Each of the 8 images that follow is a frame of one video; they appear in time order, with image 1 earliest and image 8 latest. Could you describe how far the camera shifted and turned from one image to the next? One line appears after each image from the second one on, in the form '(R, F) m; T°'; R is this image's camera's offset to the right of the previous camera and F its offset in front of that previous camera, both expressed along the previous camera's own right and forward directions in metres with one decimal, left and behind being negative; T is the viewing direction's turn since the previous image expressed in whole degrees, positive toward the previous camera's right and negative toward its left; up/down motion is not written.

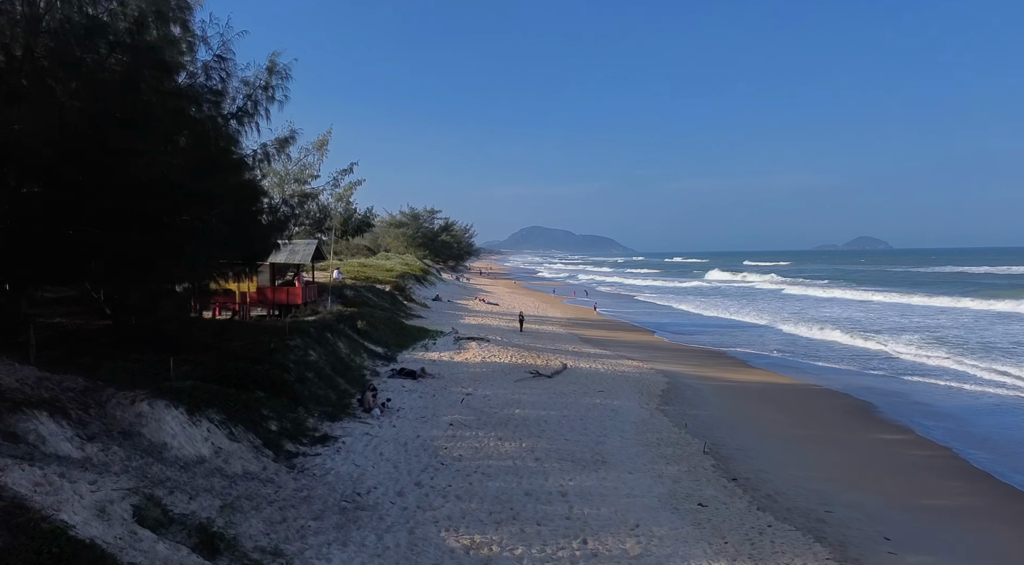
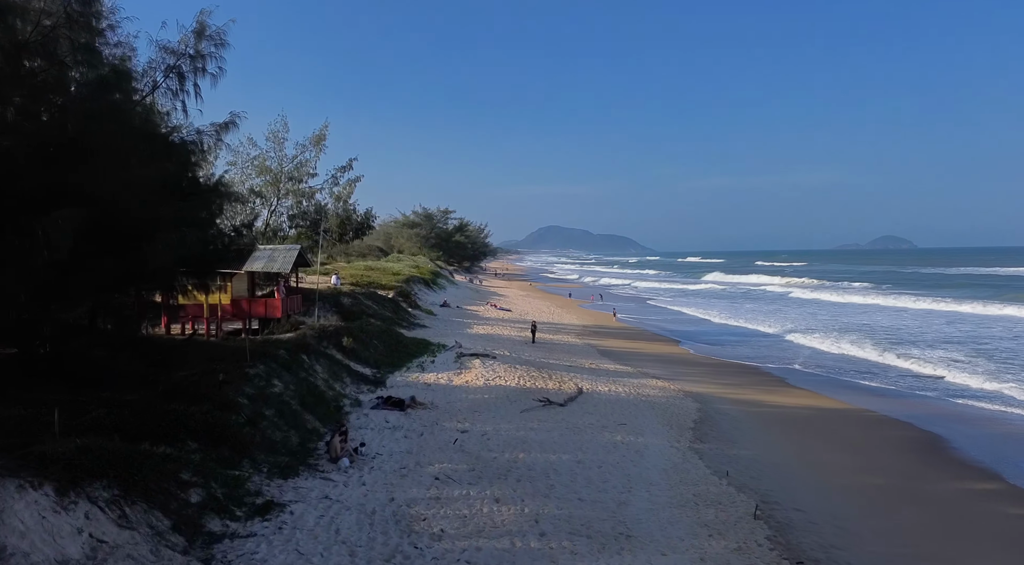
(+0.2, +2.2) m; -1°
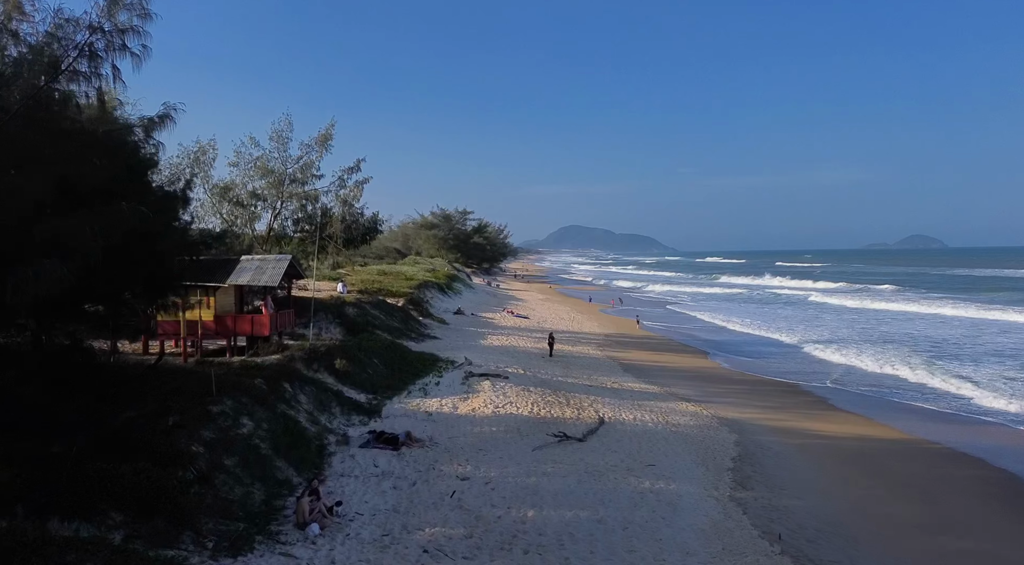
(+0.2, +1.7) m; -2°
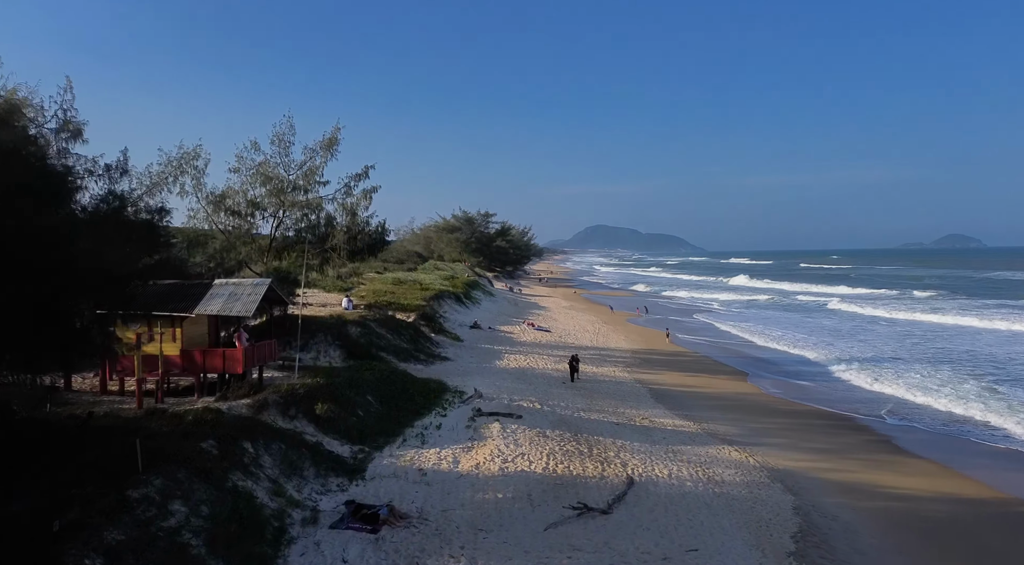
(+0.2, +2.1) m; -2°
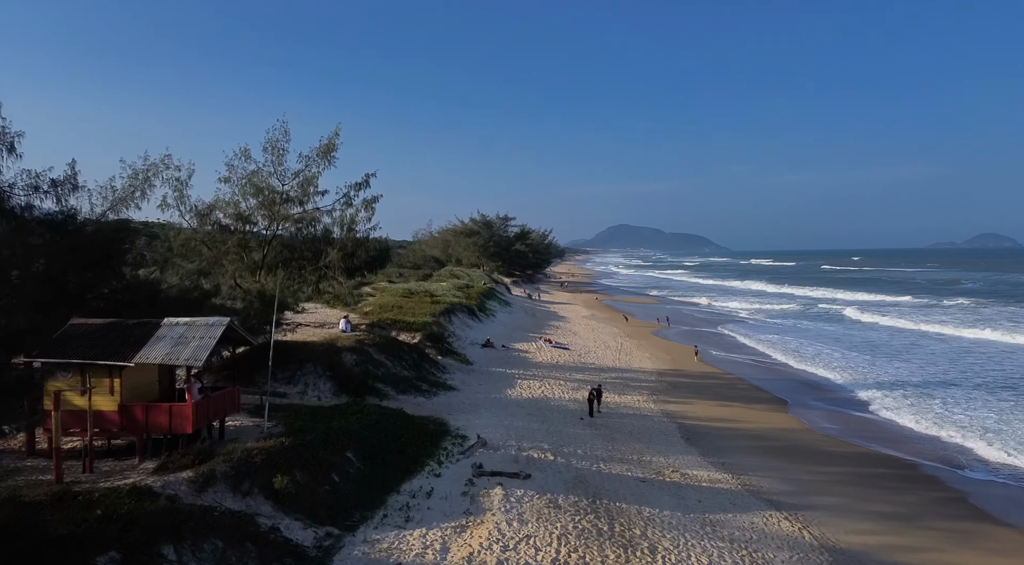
(+0.3, +2.2) m; -2°
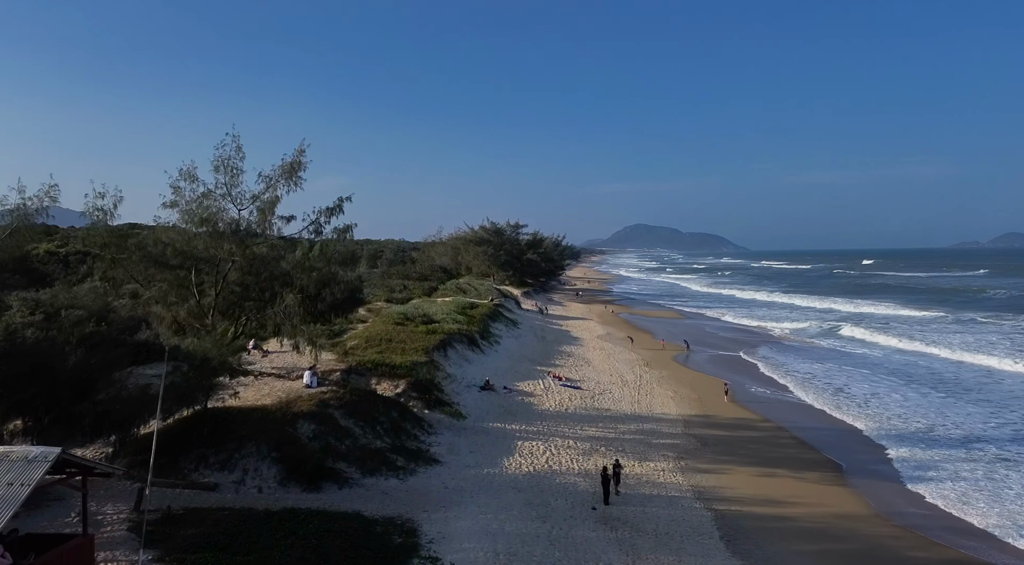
(+0.5, +3.6) m; -1°
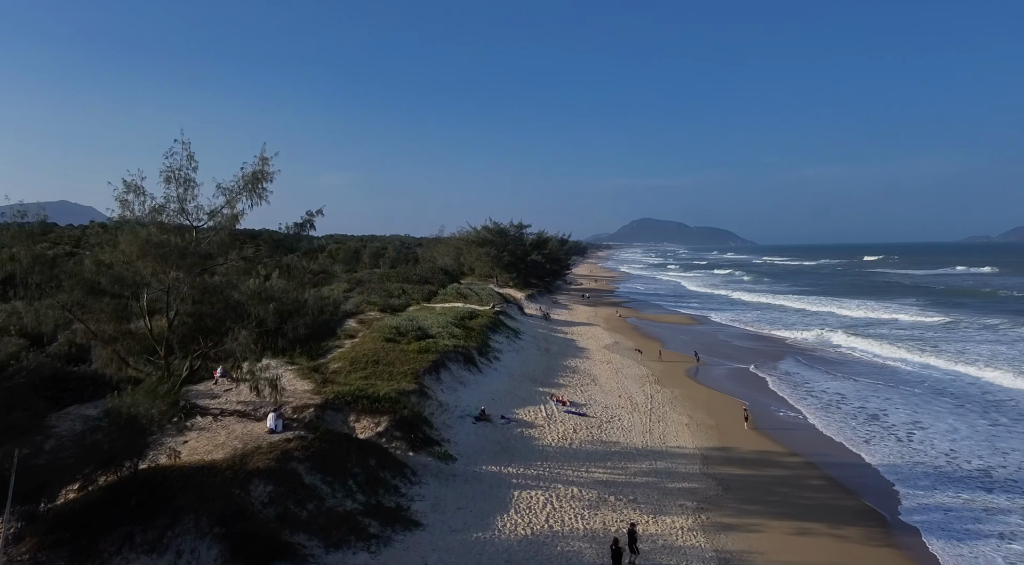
(+0.3, +2.4) m; -1°
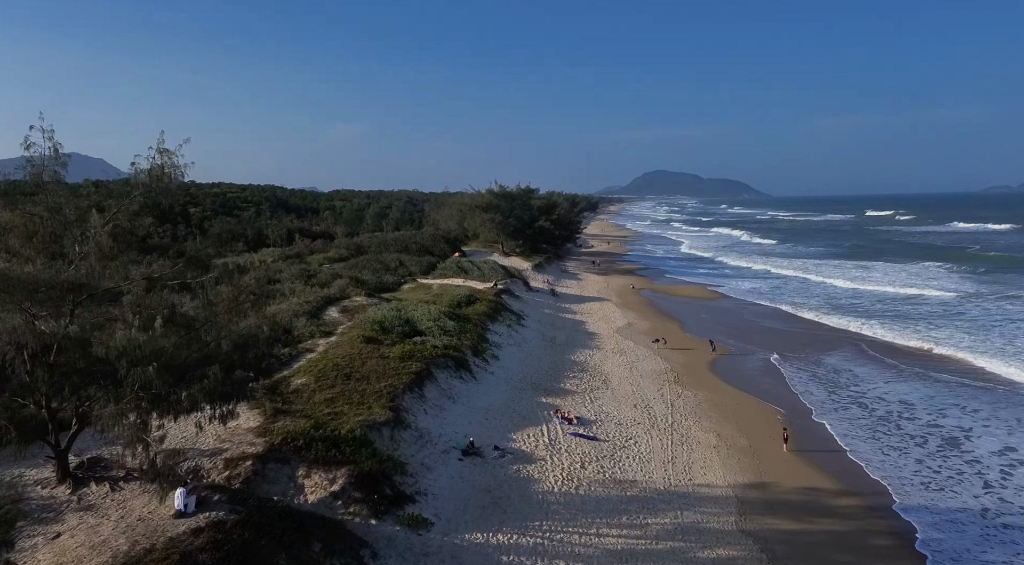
(+0.4, +4.1) m; -1°
